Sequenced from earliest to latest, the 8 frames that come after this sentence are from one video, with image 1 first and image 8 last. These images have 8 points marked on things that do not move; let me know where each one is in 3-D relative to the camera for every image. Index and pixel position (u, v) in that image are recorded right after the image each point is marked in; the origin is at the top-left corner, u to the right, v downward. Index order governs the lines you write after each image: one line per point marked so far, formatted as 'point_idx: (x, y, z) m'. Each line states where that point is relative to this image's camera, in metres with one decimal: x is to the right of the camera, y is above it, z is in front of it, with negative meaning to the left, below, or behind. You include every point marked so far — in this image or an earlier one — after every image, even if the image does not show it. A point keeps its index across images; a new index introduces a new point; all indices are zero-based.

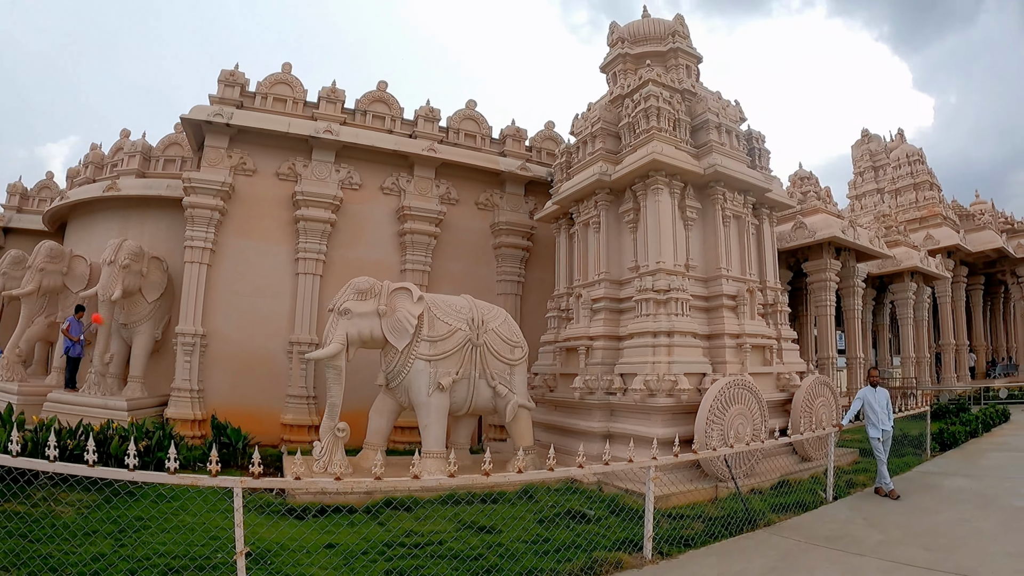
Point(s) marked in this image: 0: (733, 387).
0: (+2.8, -1.2, +6.2) m
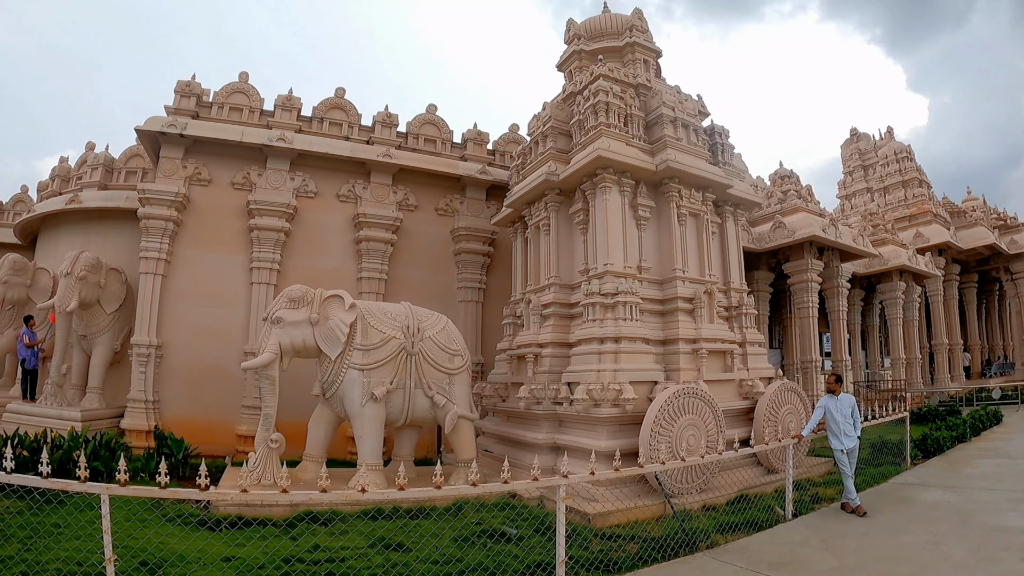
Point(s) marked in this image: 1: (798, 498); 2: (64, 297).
0: (+2.0, -1.3, +5.8) m
1: (+3.5, -2.5, +6.1) m
2: (-6.4, -0.2, +7.5) m
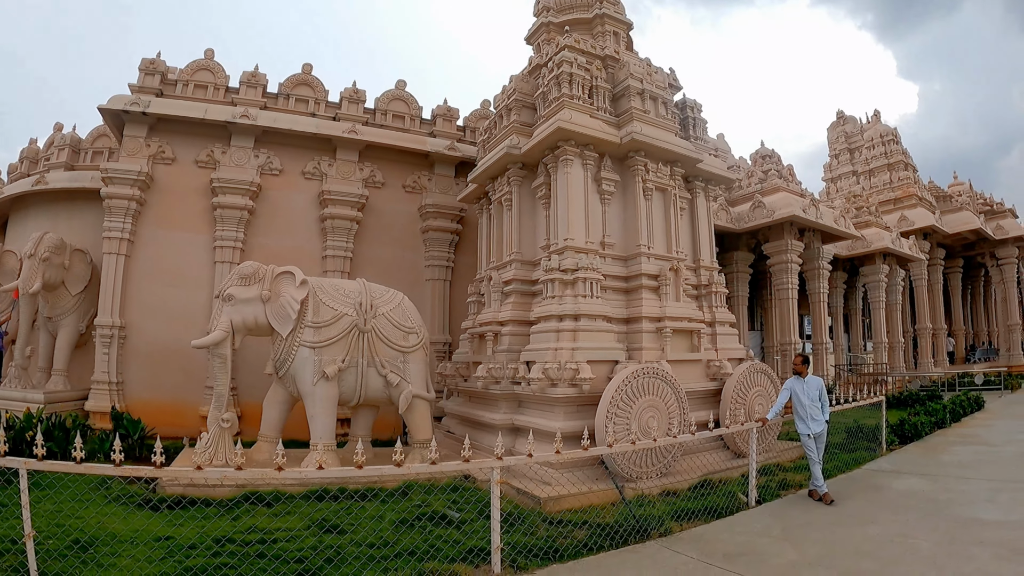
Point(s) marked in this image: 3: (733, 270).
0: (+1.4, -1.0, +5.6) m
1: (+2.9, -2.2, +5.9) m
2: (-7.0, +0.1, +7.5) m
3: (+5.3, +0.5, +12.5) m
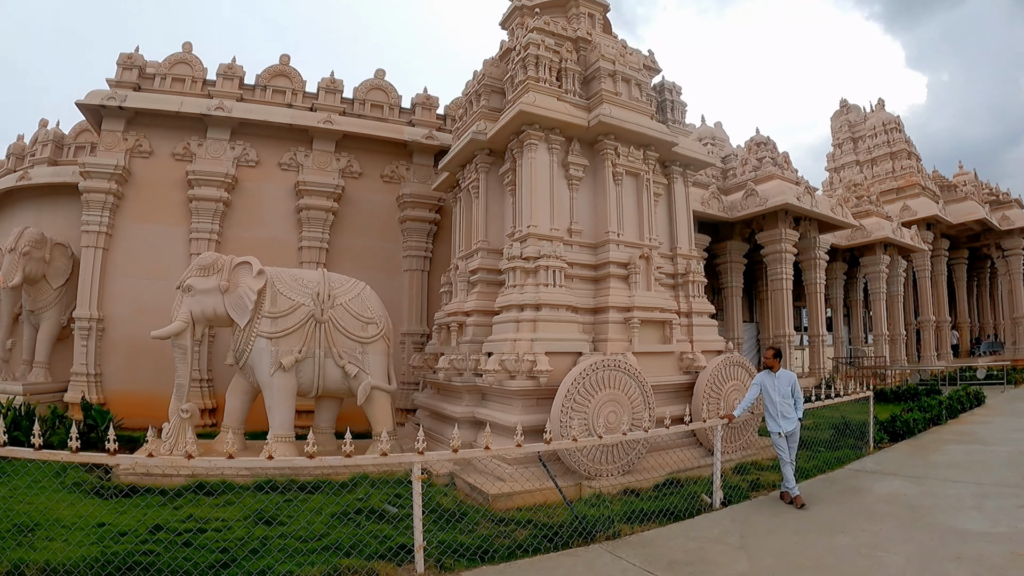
0: (+0.9, -0.8, +5.3) m
1: (+2.5, -2.1, +5.6) m
2: (-7.4, +0.2, +7.6) m
3: (+5.1, +0.7, +12.1) m
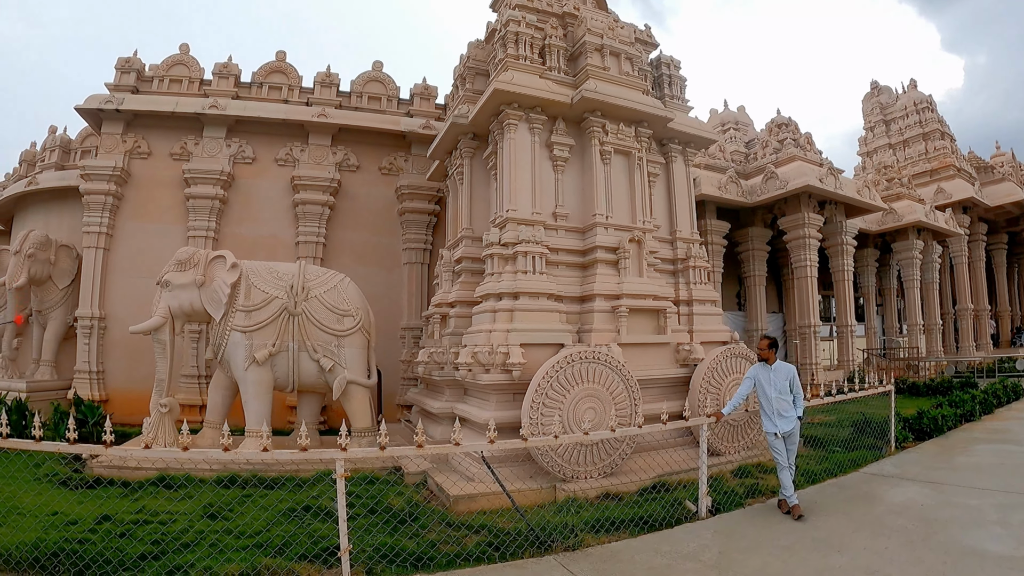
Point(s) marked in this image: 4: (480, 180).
0: (+0.6, -0.7, +4.9) m
1: (+2.2, -1.9, +5.0) m
2: (-7.5, +0.2, +7.8) m
3: (+5.2, +0.9, +11.3) m
4: (-0.4, +1.4, +6.9) m
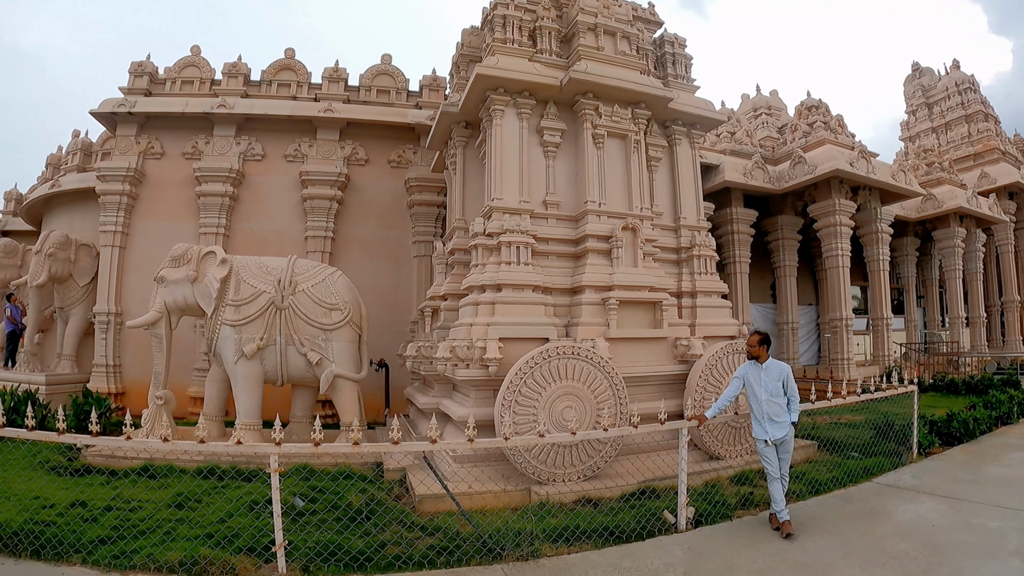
0: (+0.4, -0.6, +4.6) m
1: (+2.0, -1.8, +4.6) m
2: (-7.5, +0.3, +8.1) m
3: (+5.5, +1.0, +10.7) m
4: (-0.5, +1.5, +6.7) m
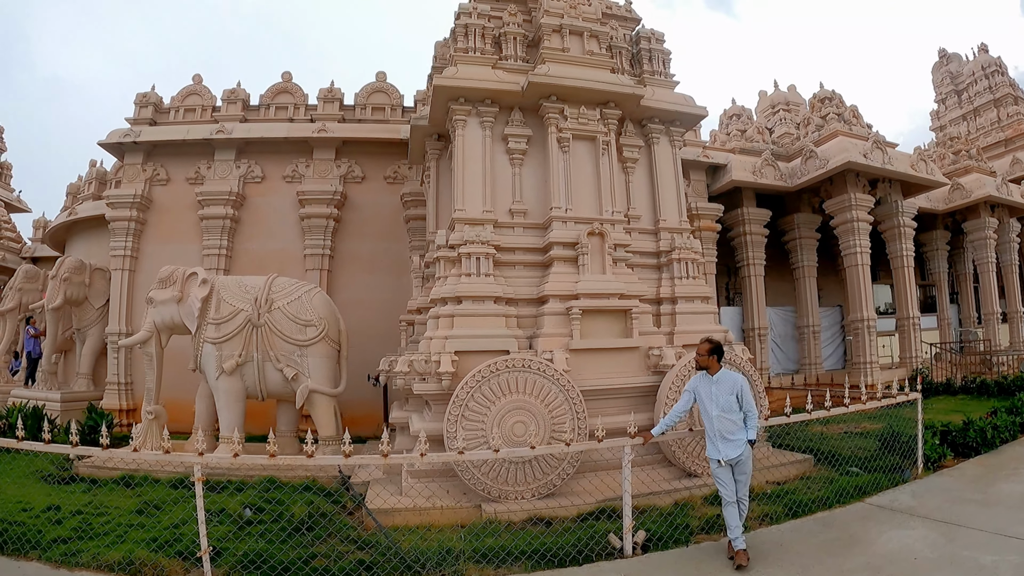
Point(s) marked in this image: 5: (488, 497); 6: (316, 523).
0: (0.0, -0.7, +4.5) m
1: (+1.6, -1.9, +4.3) m
2: (-7.6, -0.1, +8.6) m
3: (+5.5, +1.0, +10.1) m
4: (-0.8, +1.4, +6.6) m
5: (-0.2, -1.8, +4.3) m
6: (-1.5, -1.9, +4.1) m
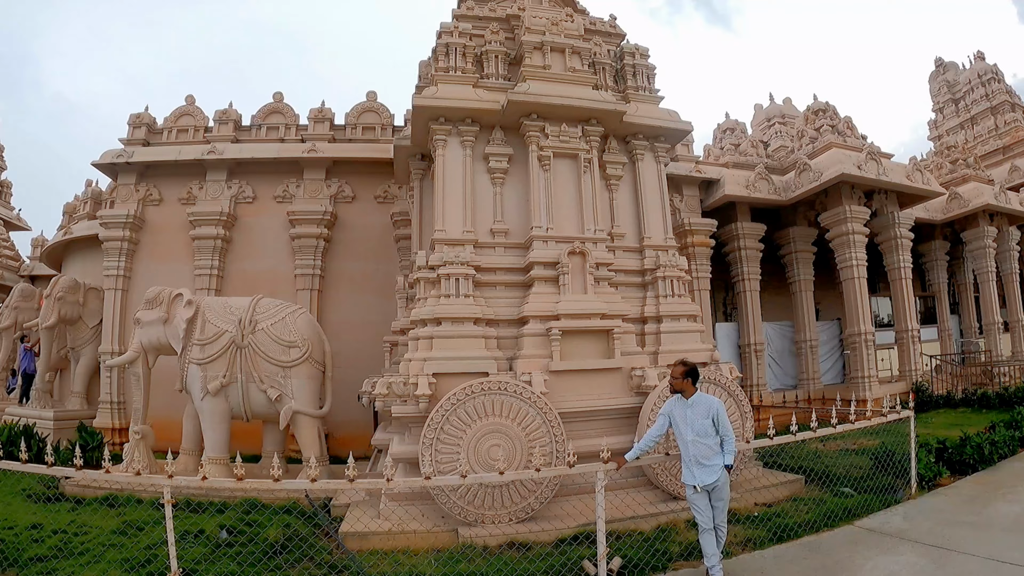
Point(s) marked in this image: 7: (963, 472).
0: (-0.2, -0.9, +4.4) m
1: (+1.4, -2.1, +4.2) m
2: (-7.8, -0.4, +8.7) m
3: (+5.3, +0.8, +10.0) m
4: (-1.0, +1.1, +6.6) m
5: (-0.4, -2.0, +4.3) m
6: (-1.7, -2.1, +4.0) m
7: (+4.3, -1.8, +5.0) m
